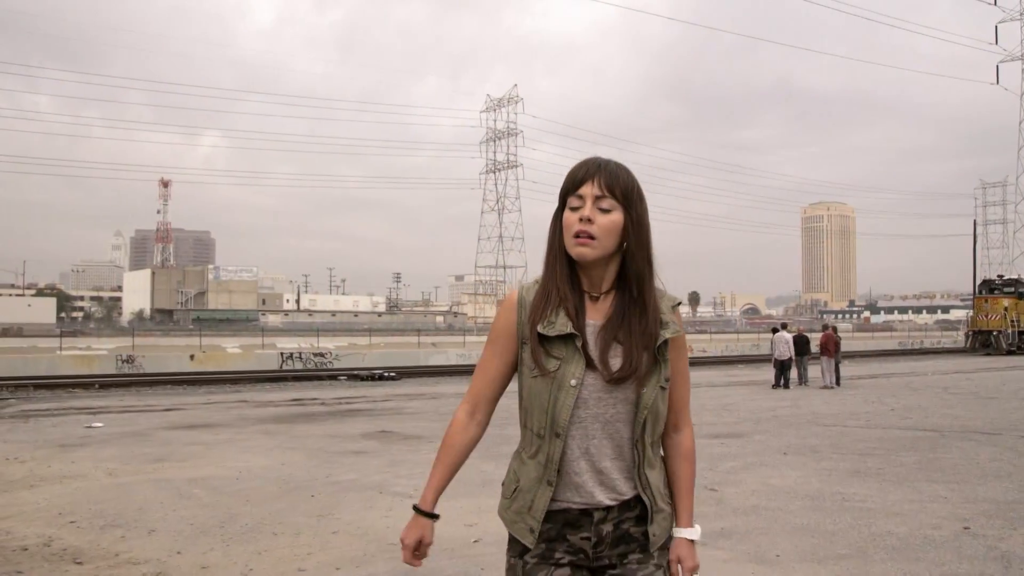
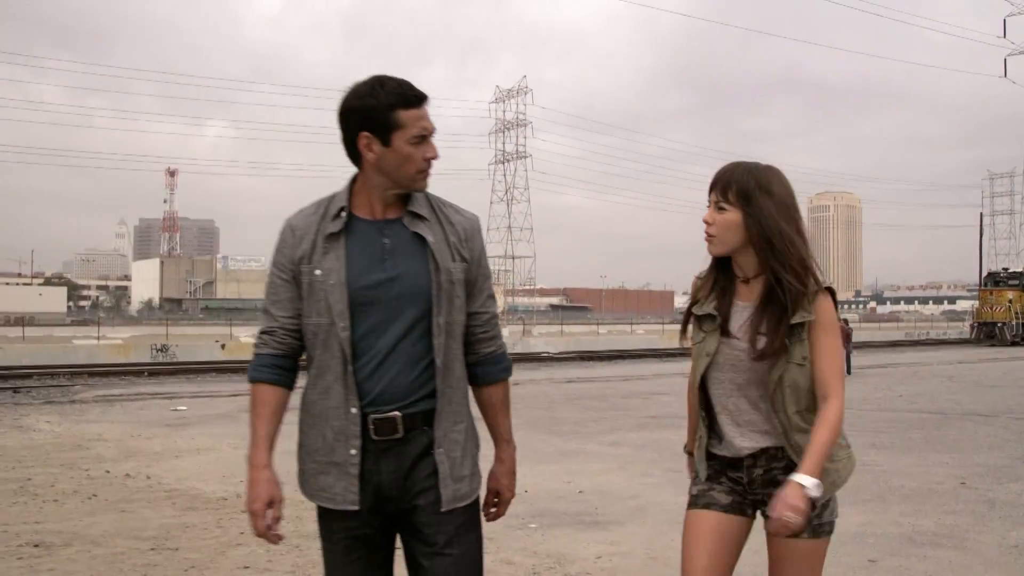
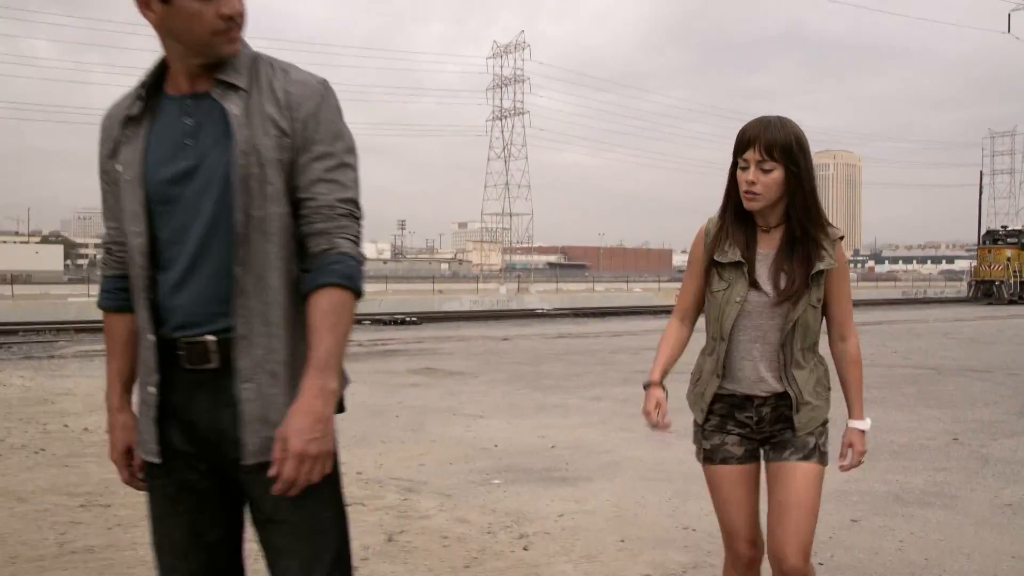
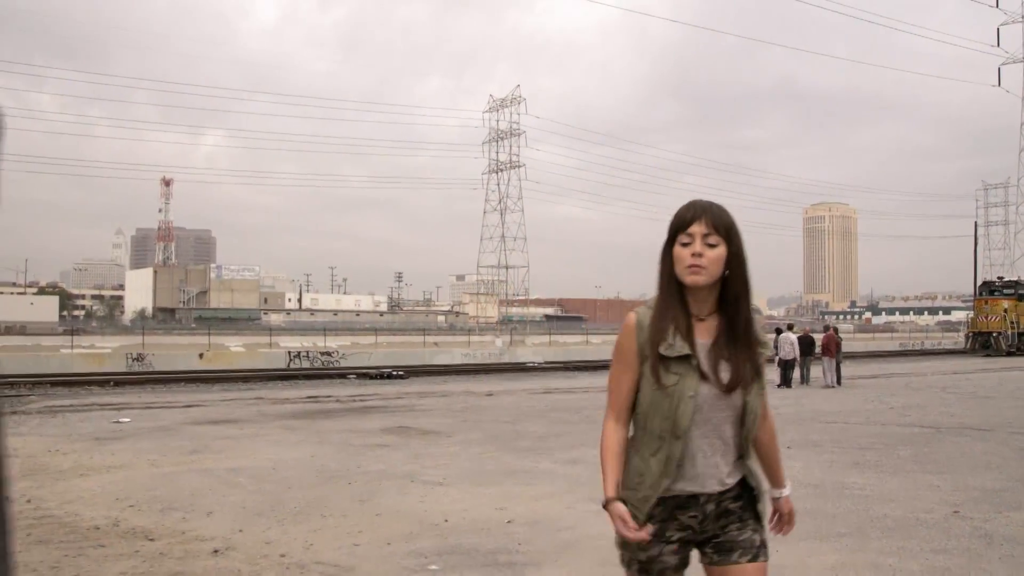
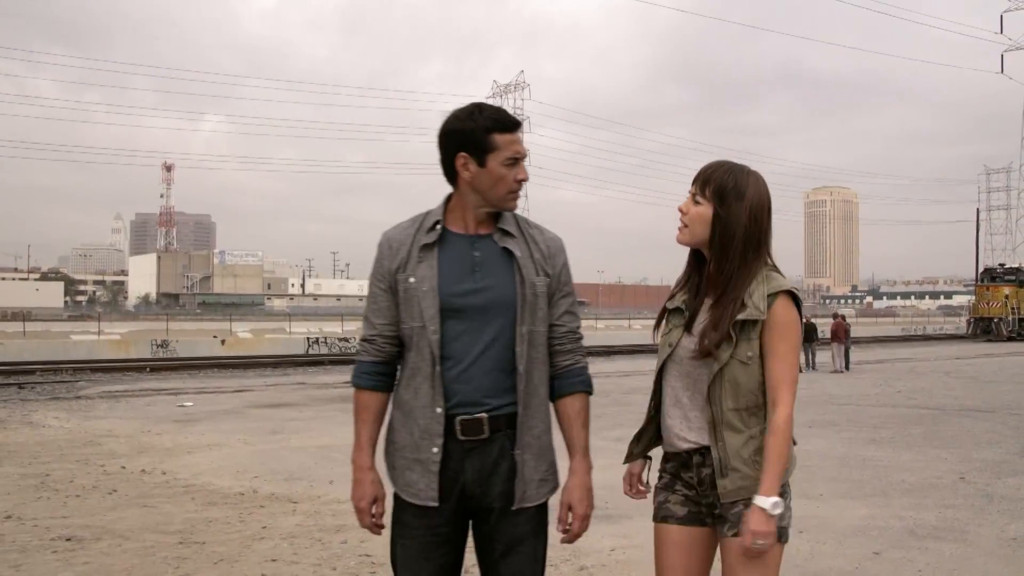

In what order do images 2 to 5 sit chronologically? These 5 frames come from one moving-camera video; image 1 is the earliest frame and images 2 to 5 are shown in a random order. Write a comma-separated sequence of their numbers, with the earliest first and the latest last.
4, 3, 2, 5
